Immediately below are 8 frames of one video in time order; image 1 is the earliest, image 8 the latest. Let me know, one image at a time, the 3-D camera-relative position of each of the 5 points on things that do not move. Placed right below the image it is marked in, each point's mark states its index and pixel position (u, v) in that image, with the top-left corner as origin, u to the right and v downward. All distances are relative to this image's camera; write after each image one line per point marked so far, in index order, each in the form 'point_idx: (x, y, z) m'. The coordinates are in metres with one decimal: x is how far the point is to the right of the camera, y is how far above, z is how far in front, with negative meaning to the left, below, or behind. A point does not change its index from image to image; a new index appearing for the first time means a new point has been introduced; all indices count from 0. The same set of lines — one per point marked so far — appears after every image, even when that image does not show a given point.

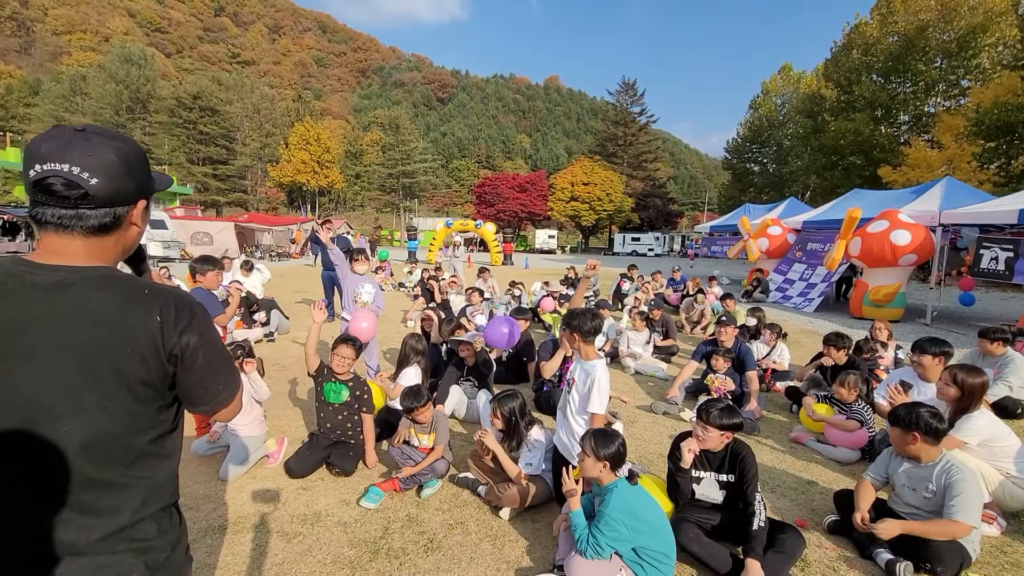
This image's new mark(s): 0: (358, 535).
0: (-0.9, -1.5, +2.9) m
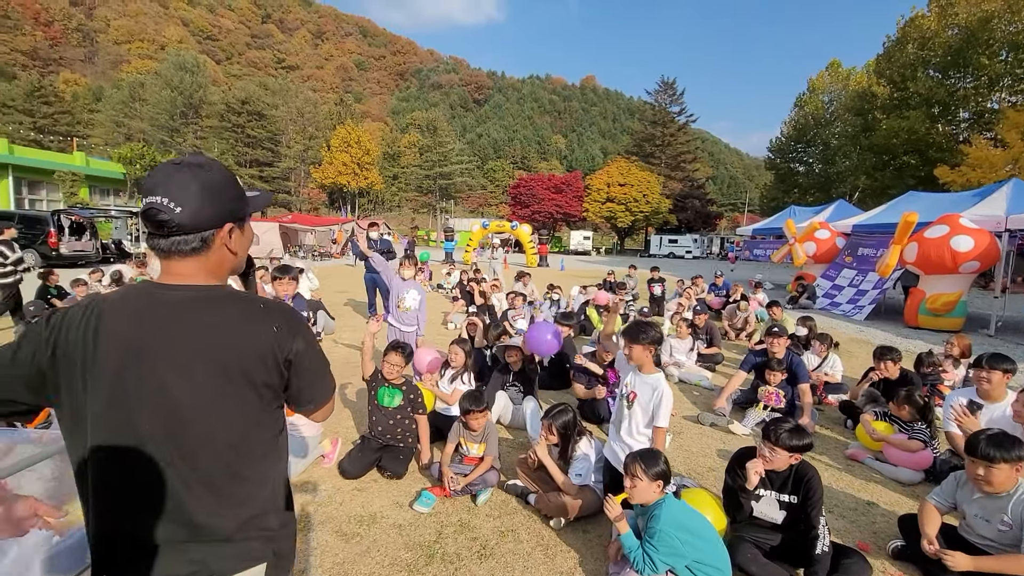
0: (-0.6, -1.5, +3.0) m
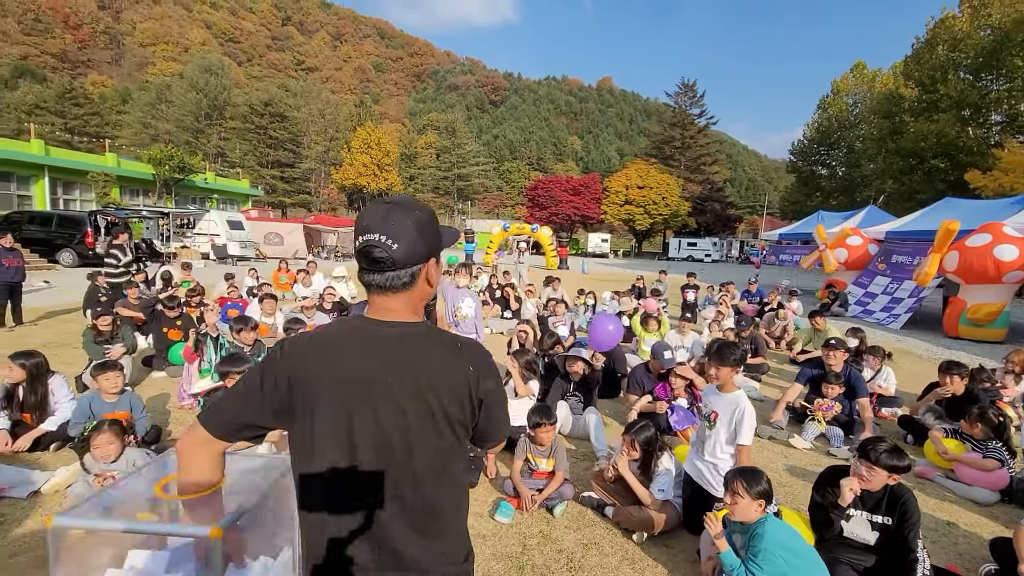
0: (-0.1, -1.6, +3.1) m
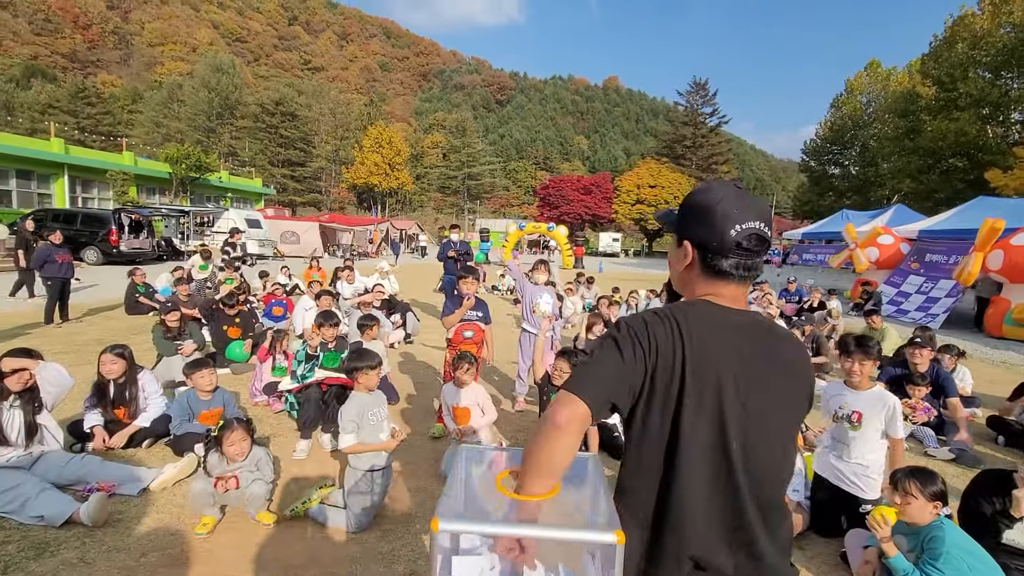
0: (+0.7, -1.6, +3.0) m
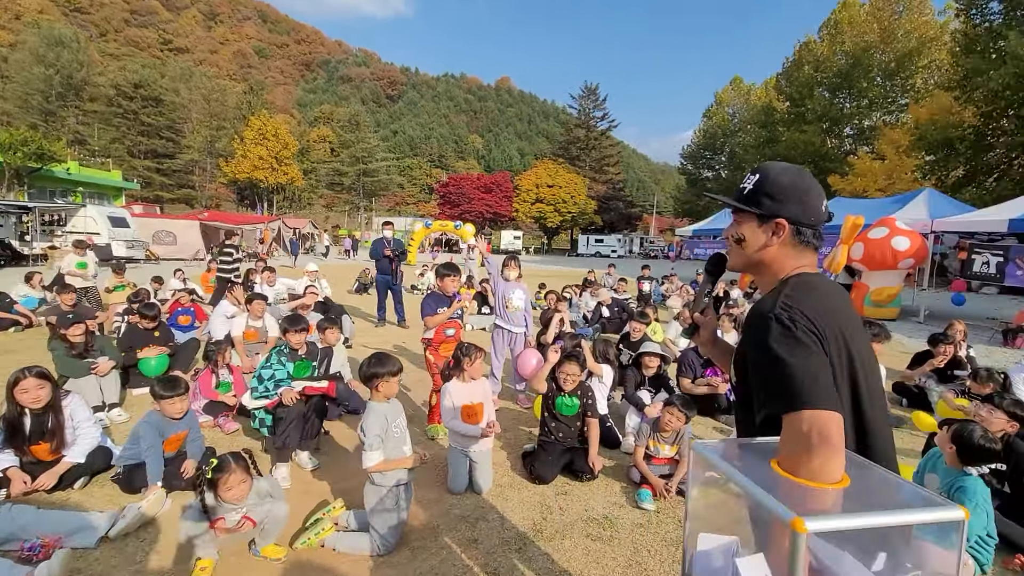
0: (+1.0, -1.5, +3.1) m
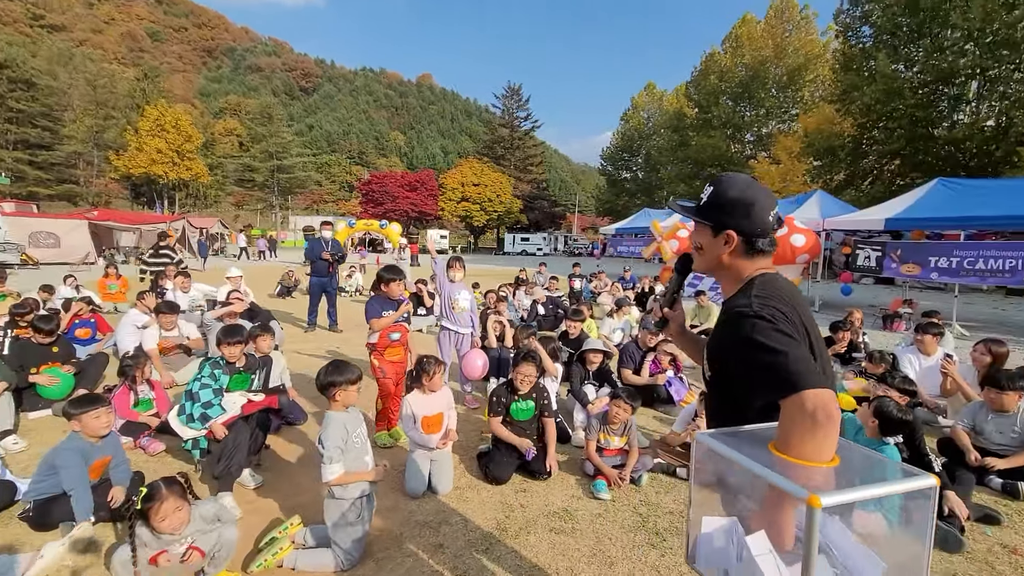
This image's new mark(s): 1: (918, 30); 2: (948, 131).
0: (+0.7, -1.5, +3.2) m
1: (+13.7, +8.7, +16.8) m
2: (+14.1, +5.1, +16.3) m
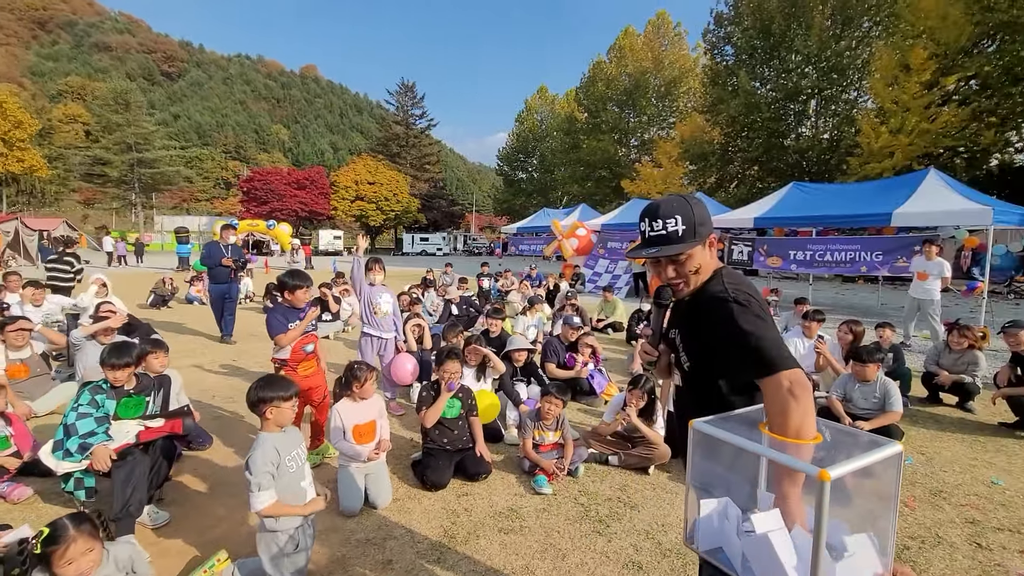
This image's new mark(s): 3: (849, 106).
0: (+0.4, -1.5, +3.3) m
1: (+10.0, +9.1, +19.2) m
2: (+10.7, +5.5, +18.8) m
3: (+12.1, +6.6, +17.8) m
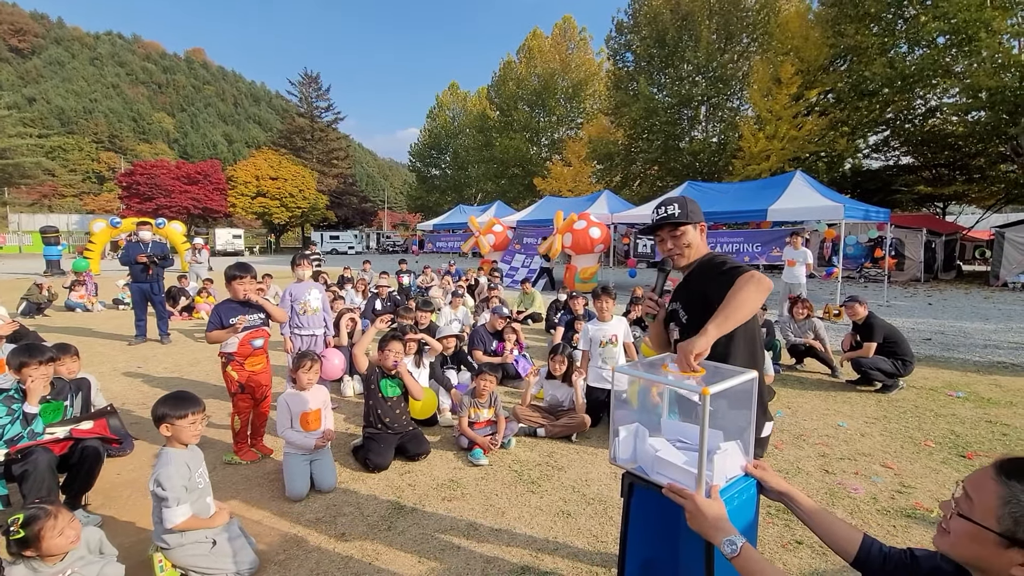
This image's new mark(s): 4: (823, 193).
0: (-0.1, -1.4, +3.7) m
1: (+6.5, +9.5, +20.9) m
2: (+7.3, +5.9, +20.6) m
3: (+8.8, +7.0, +19.9) m
4: (+6.8, +2.1, +10.8) m
